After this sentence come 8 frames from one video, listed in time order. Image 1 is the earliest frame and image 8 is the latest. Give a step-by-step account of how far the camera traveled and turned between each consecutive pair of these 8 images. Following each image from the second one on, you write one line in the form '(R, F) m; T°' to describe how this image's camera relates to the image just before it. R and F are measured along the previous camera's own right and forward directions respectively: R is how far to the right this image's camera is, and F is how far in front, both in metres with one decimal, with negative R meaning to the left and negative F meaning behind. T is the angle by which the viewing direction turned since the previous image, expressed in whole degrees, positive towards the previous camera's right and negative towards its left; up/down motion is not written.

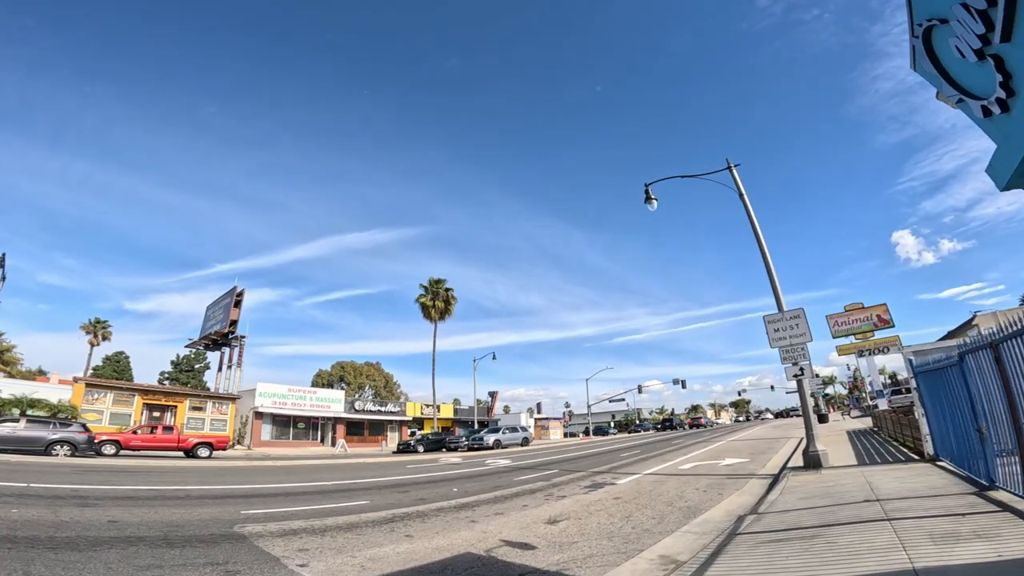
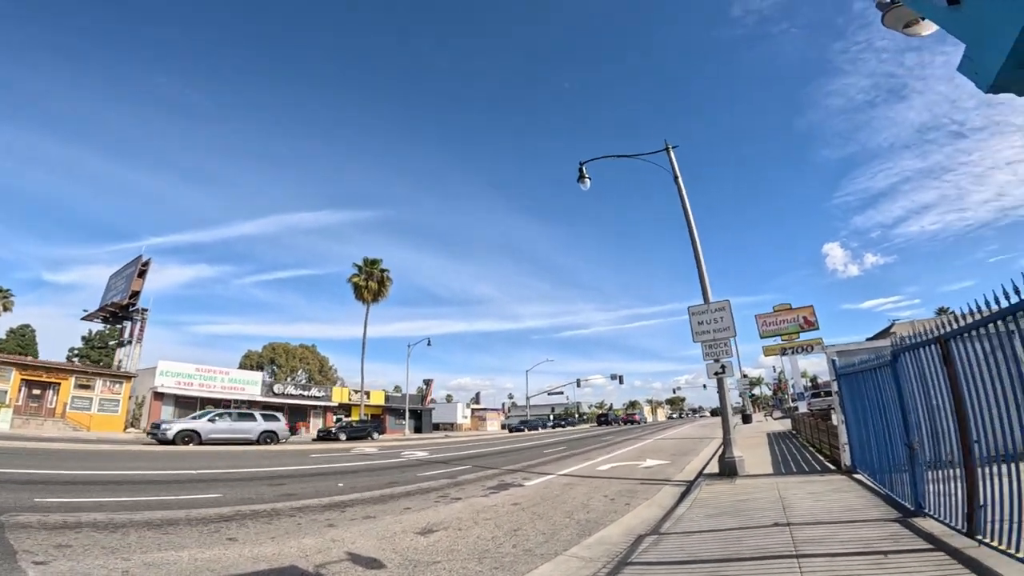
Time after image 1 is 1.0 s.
(+1.0, +1.4) m; +5°
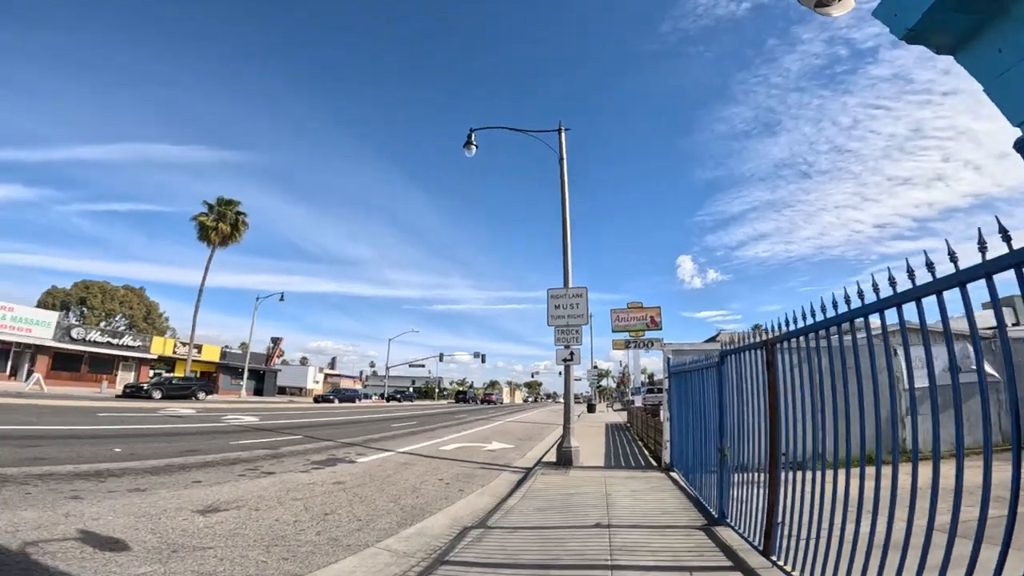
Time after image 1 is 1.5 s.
(+0.4, +0.7) m; +14°
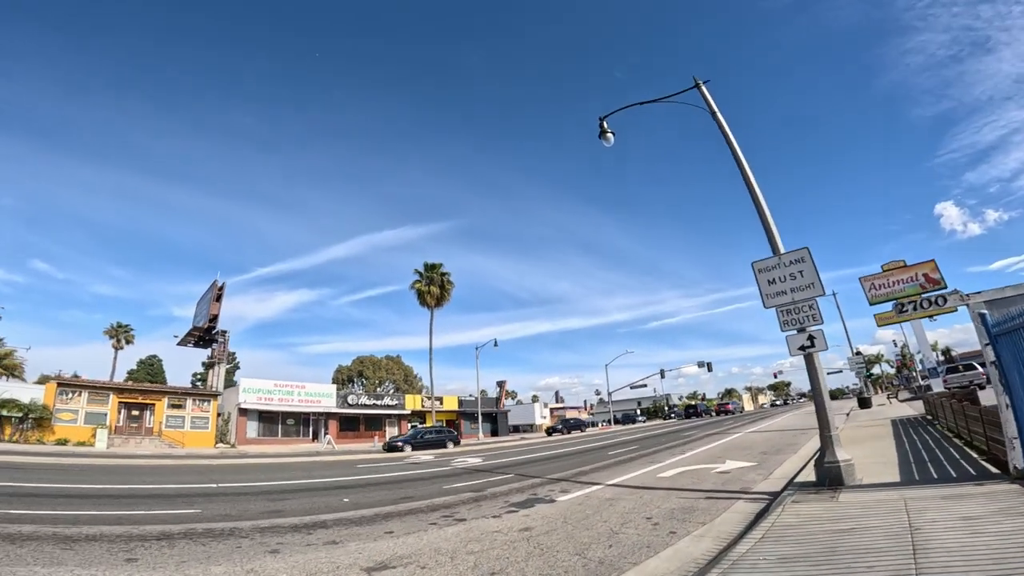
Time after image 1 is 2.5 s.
(+0.5, +2.1) m; -22°
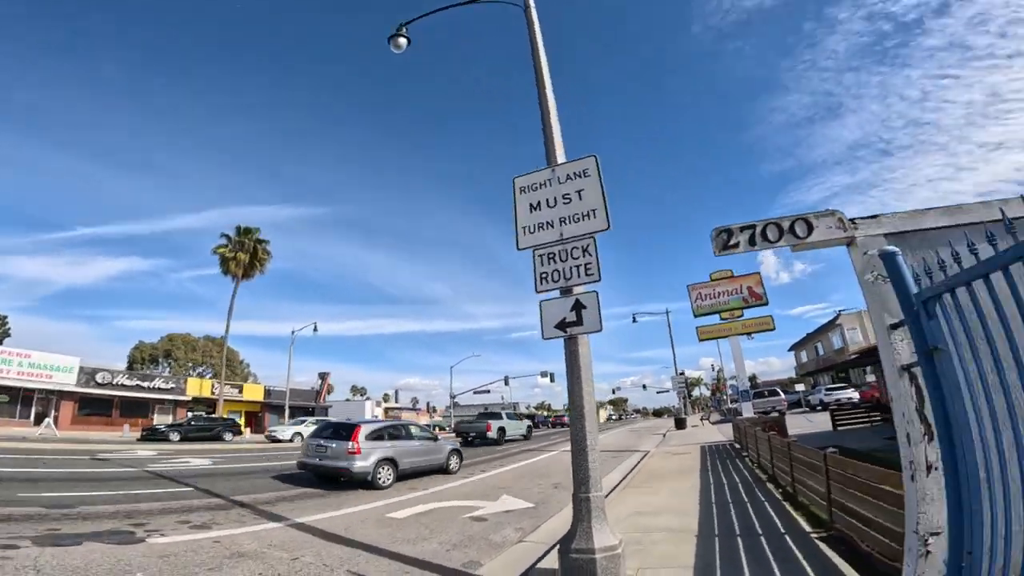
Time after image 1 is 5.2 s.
(+2.9, +3.9) m; +14°
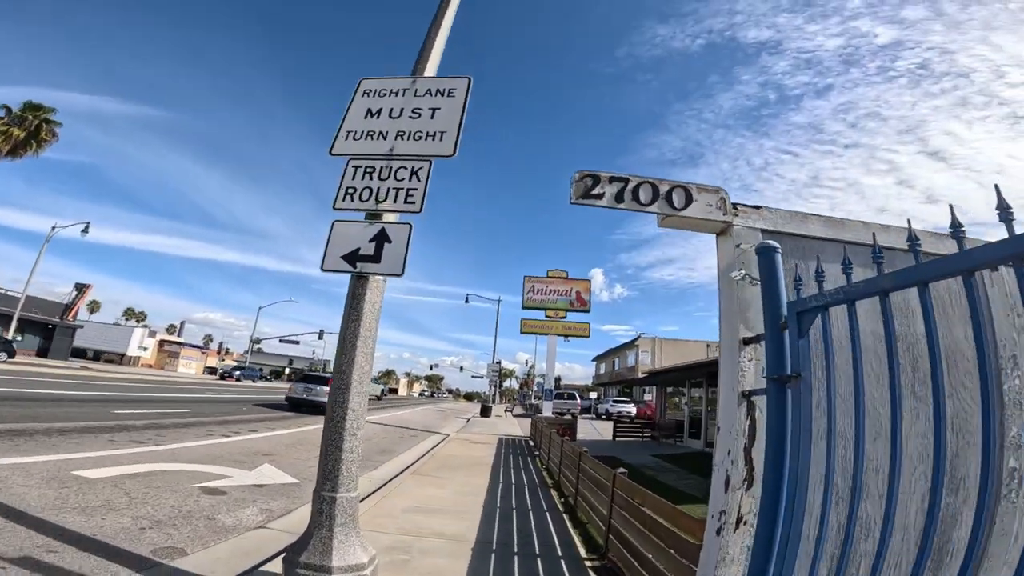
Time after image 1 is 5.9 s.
(+0.4, +1.2) m; +17°
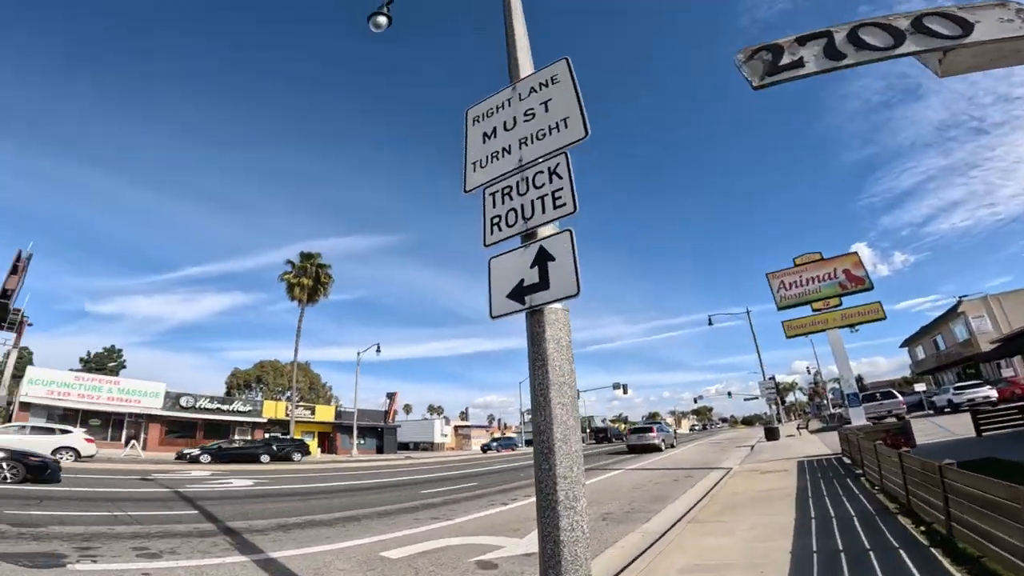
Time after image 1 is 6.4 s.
(+0.1, +0.8) m; -24°
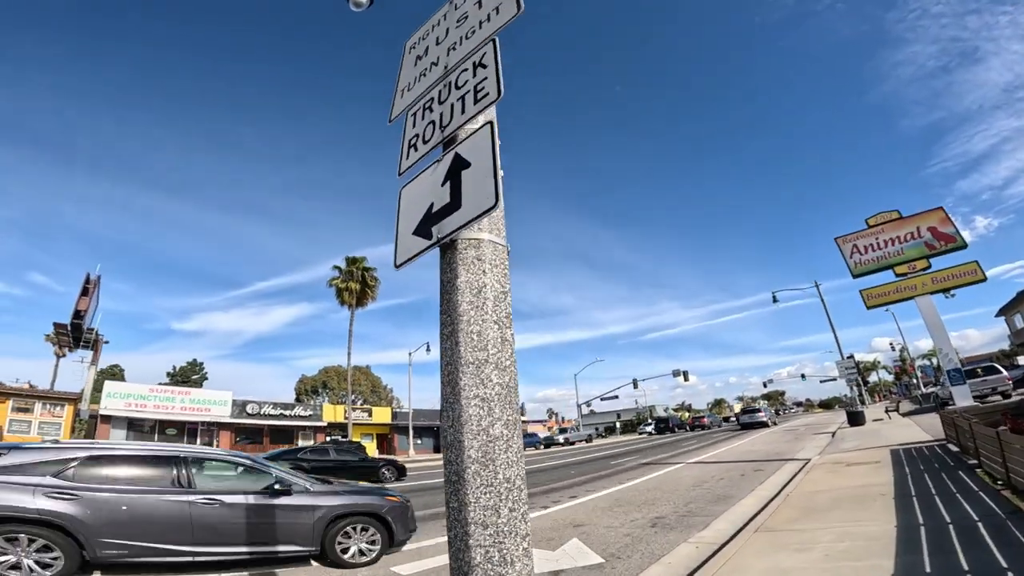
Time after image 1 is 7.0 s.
(+0.5, +1.1) m; -6°
